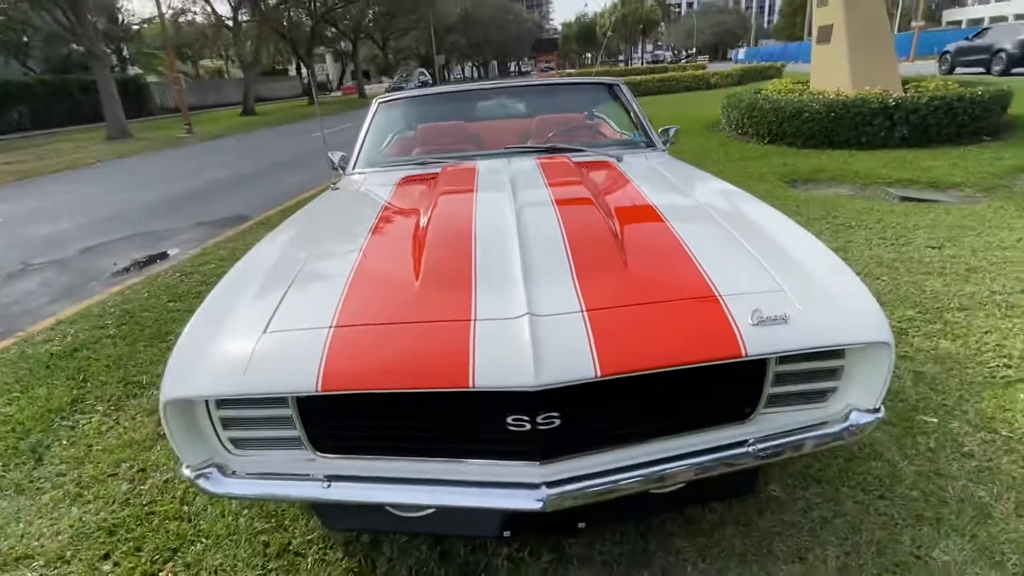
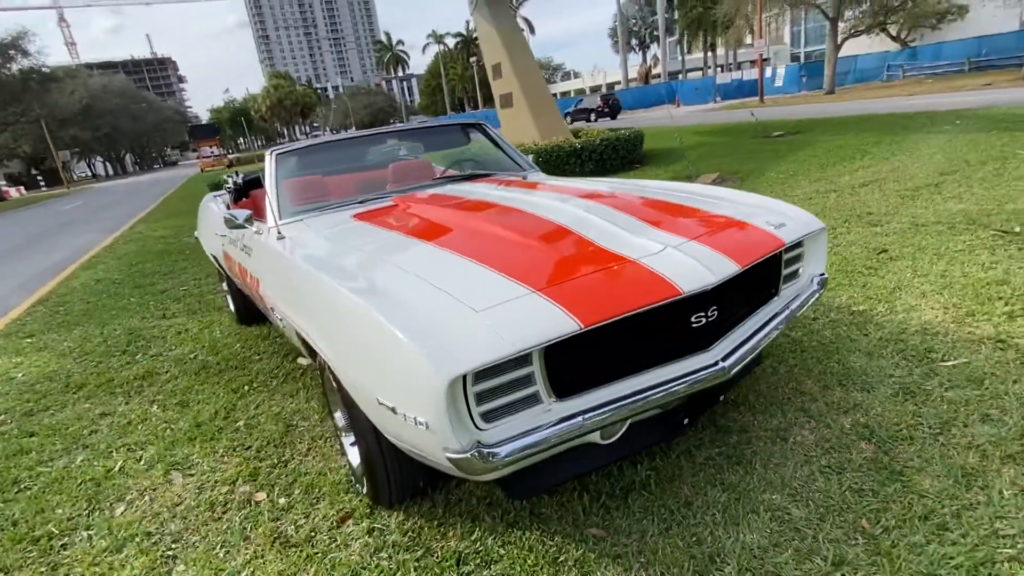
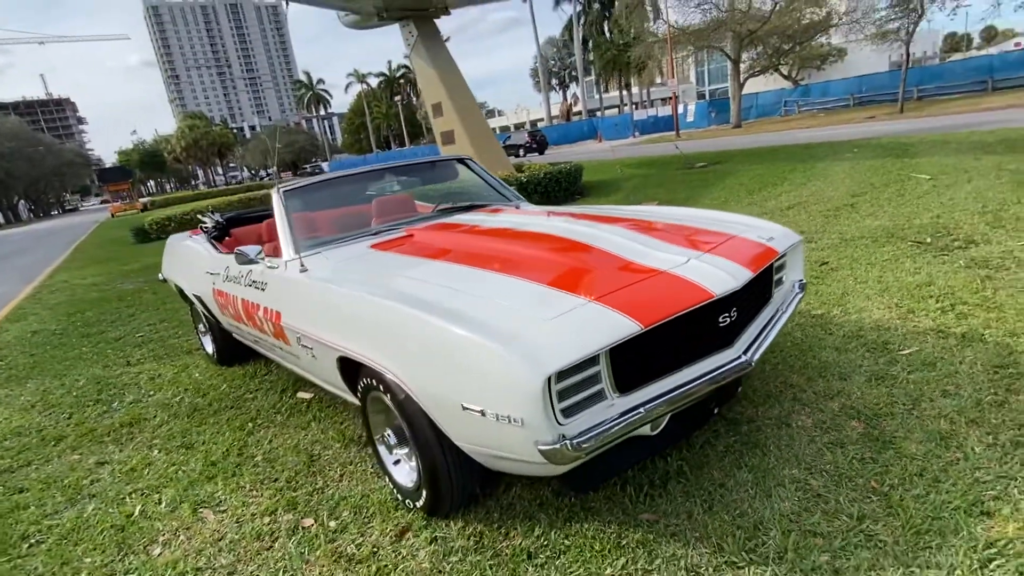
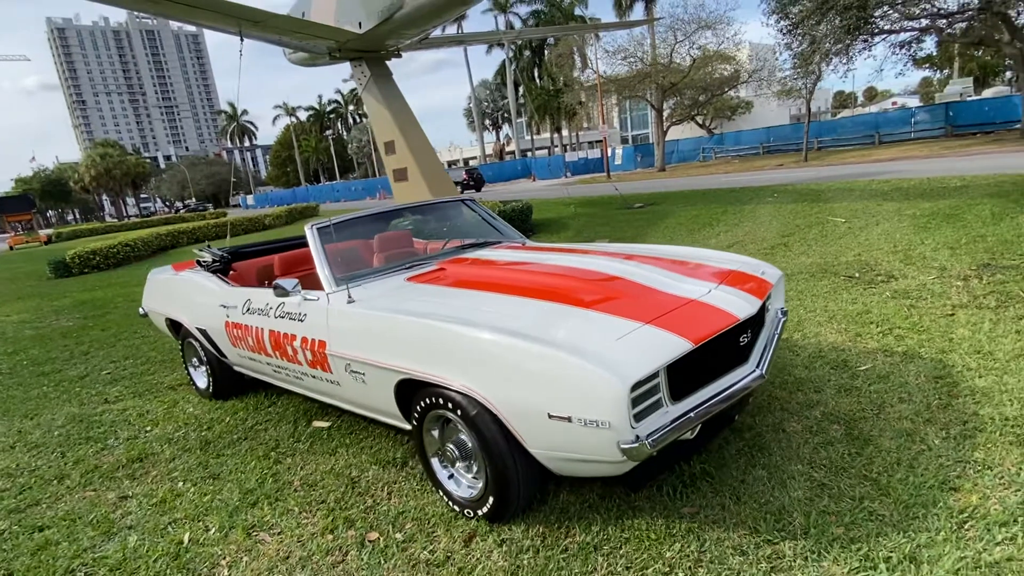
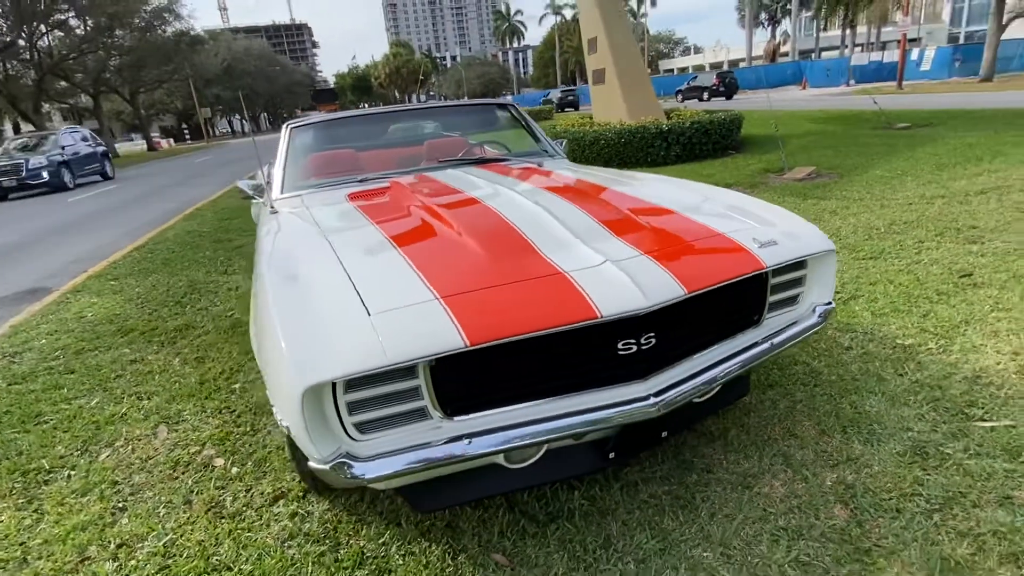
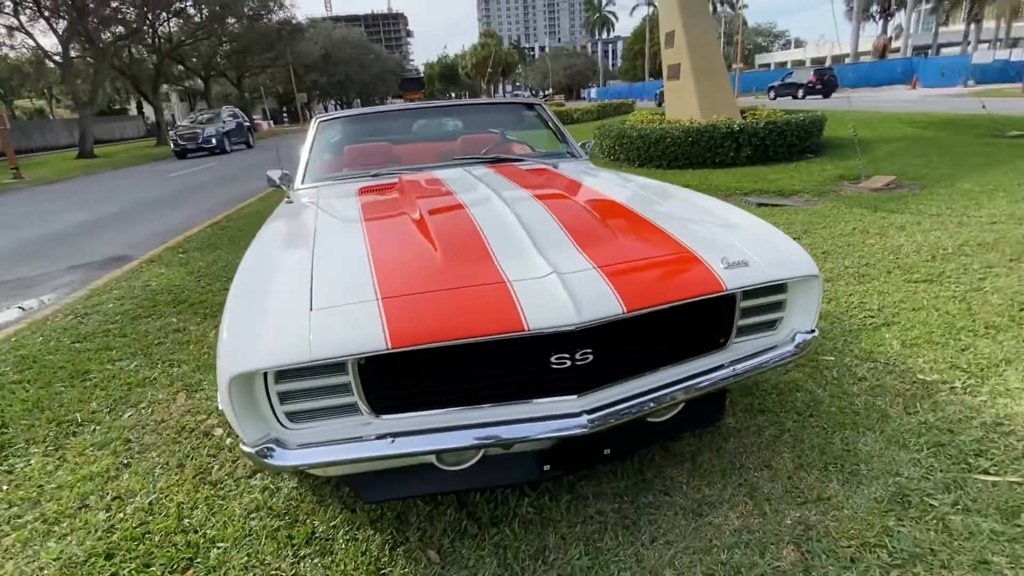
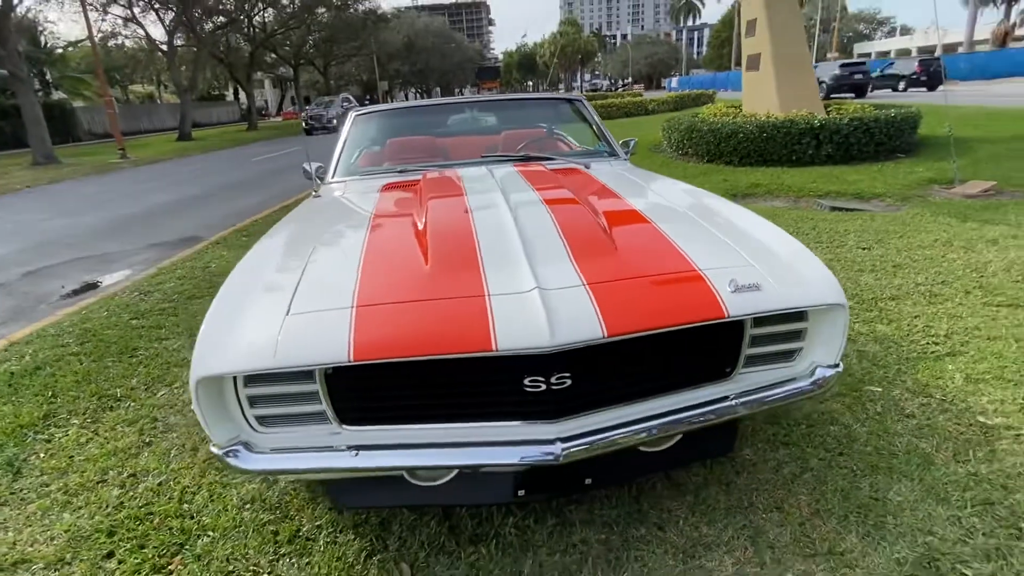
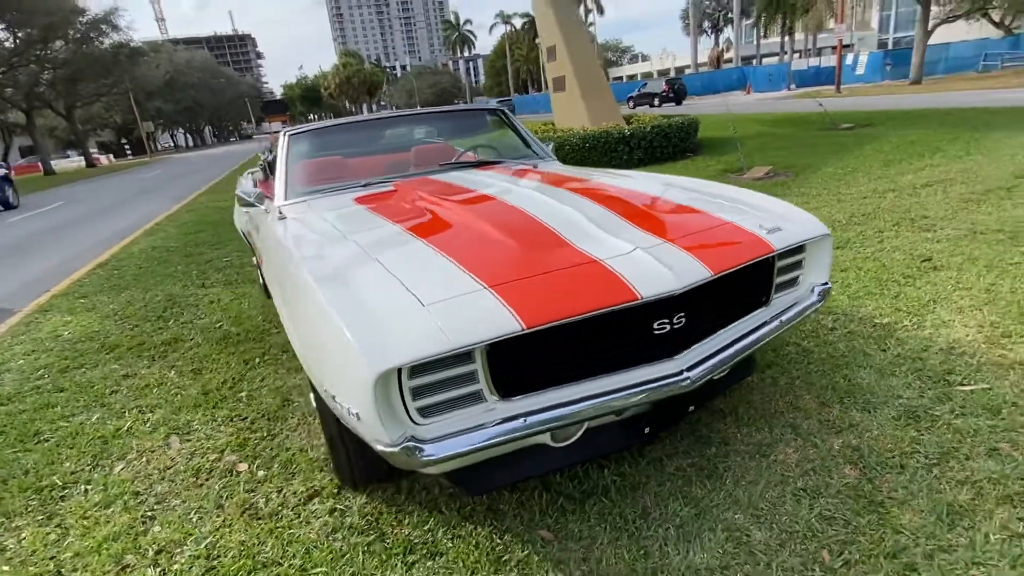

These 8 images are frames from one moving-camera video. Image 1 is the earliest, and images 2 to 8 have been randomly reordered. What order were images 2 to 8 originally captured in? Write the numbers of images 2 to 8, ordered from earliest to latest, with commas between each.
7, 6, 5, 8, 2, 3, 4
